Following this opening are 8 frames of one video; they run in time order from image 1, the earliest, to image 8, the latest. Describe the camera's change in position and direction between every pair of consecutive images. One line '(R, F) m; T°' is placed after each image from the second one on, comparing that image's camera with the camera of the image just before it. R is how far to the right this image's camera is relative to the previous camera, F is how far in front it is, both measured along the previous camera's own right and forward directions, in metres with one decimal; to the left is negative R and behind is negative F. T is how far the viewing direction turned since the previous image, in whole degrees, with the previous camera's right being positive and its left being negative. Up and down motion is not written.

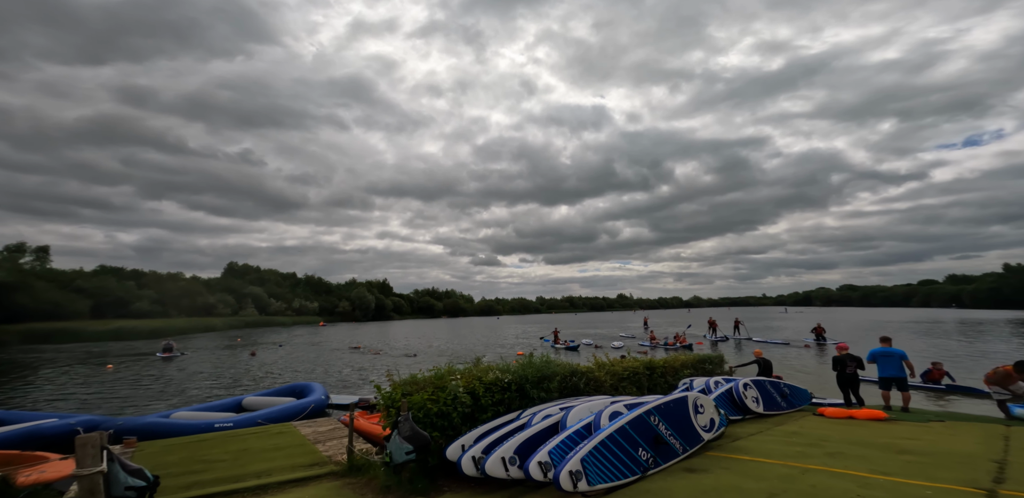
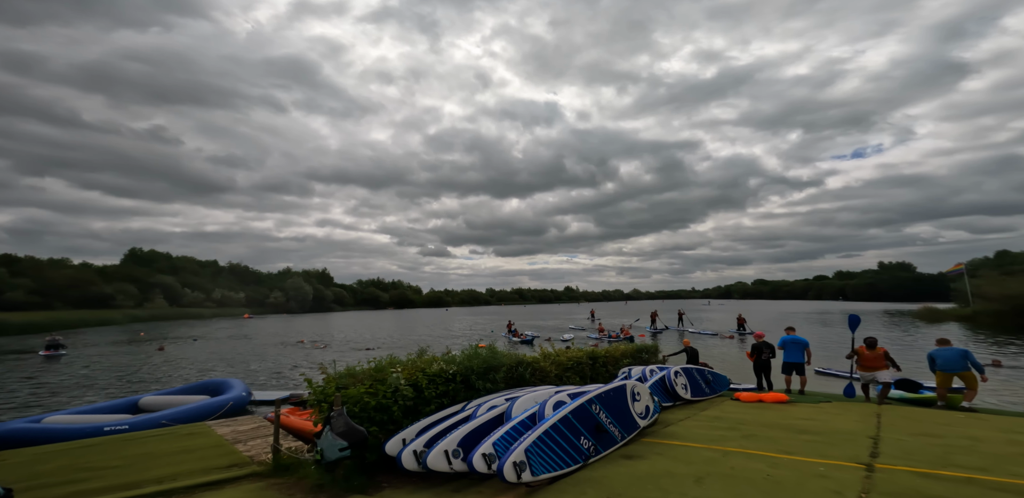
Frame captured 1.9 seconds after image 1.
(+0.1, 0.0) m; +7°
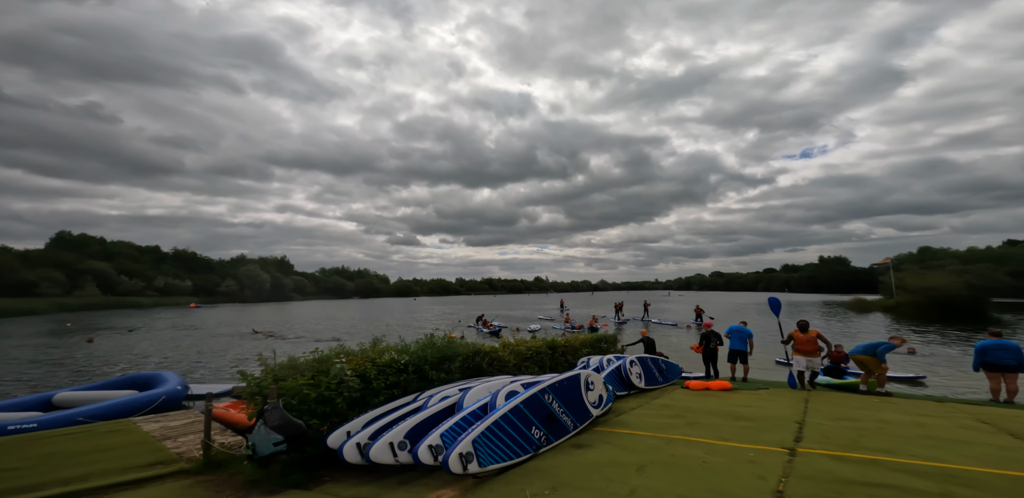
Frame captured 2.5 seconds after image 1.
(+0.2, 0.0) m; +5°
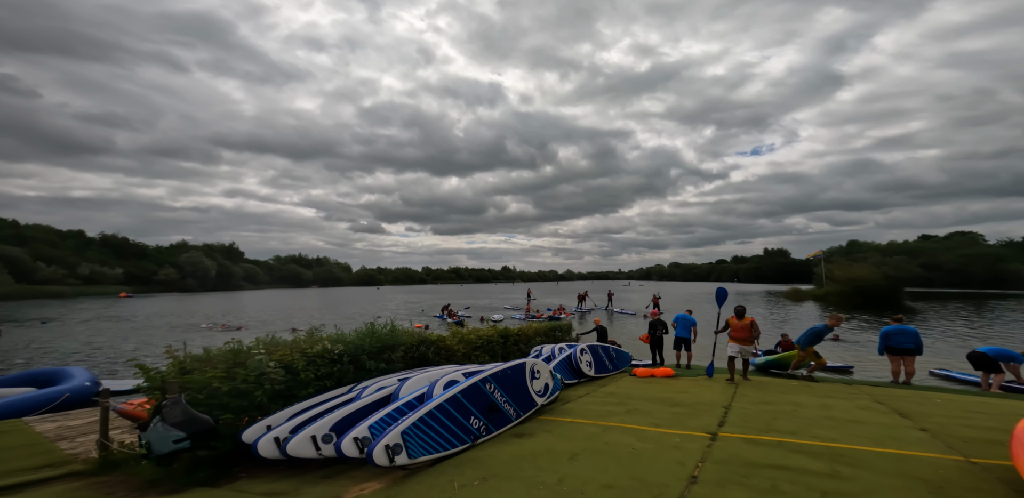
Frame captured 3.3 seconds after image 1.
(+0.4, +0.1) m; +5°
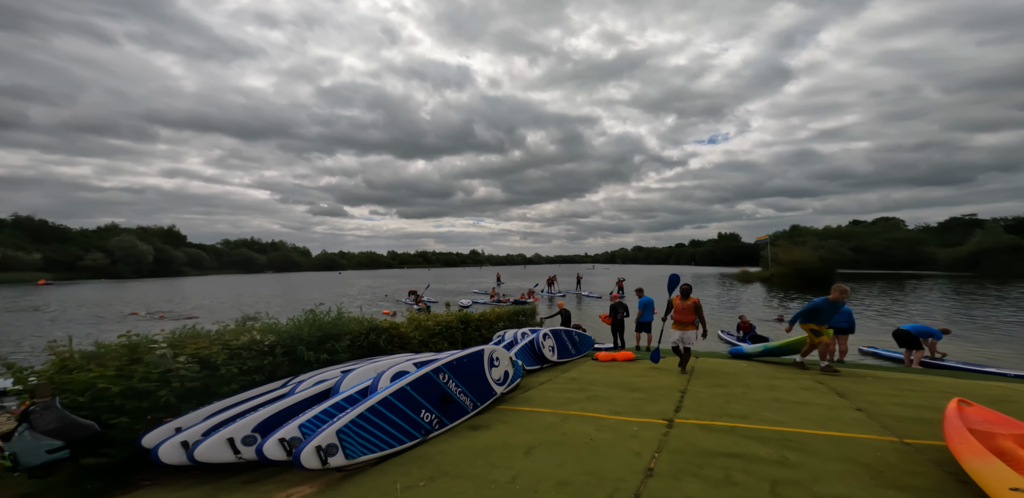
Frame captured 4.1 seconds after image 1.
(+0.2, +0.6) m; +4°
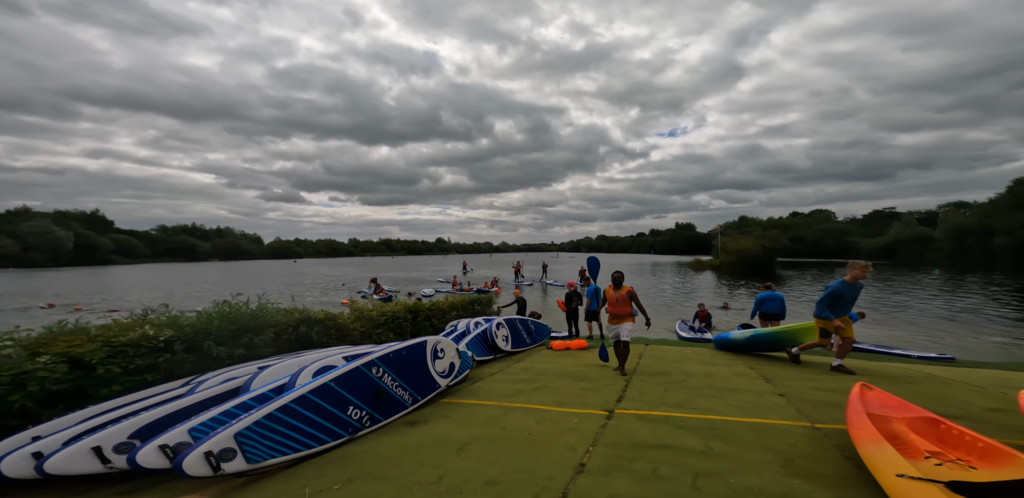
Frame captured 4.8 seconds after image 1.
(+0.3, 0.0) m; +5°
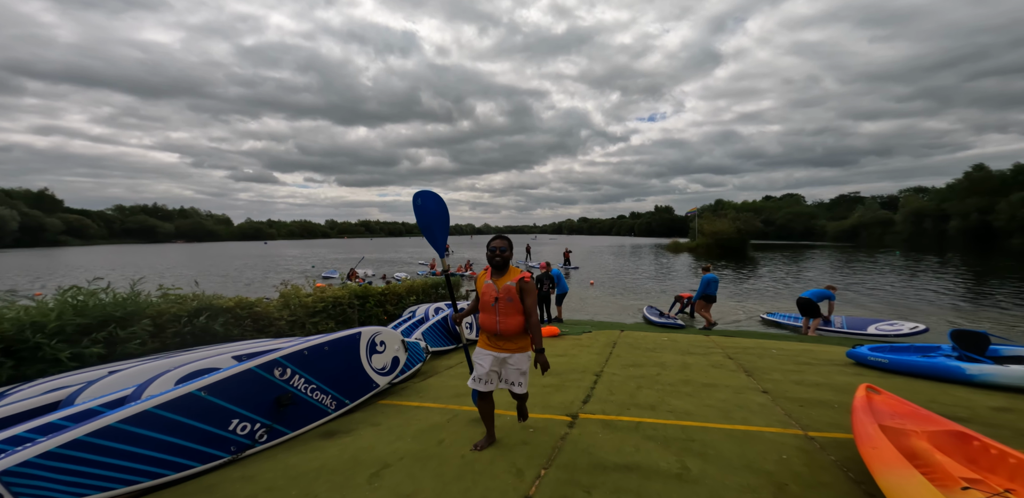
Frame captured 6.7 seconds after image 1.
(+0.4, +1.1) m; +3°
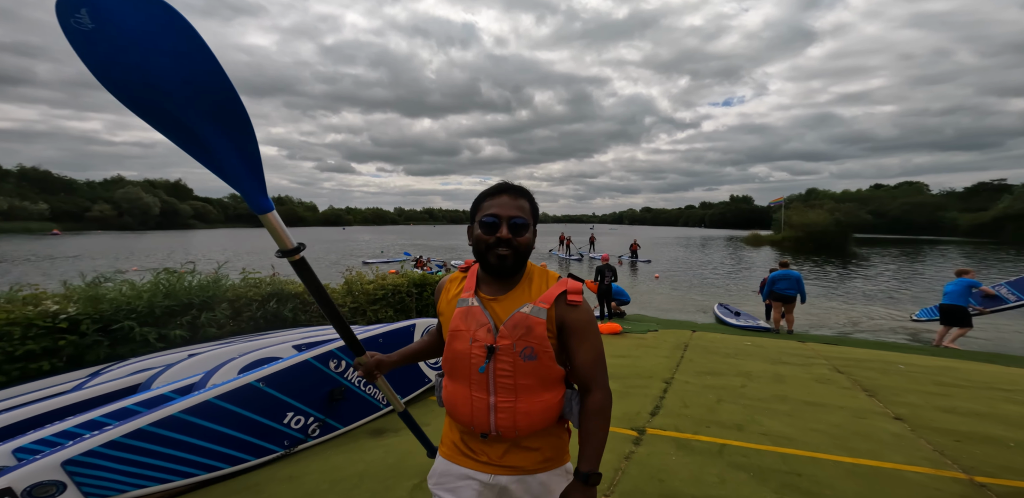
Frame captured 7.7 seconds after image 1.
(0.0, +0.5) m; -8°
